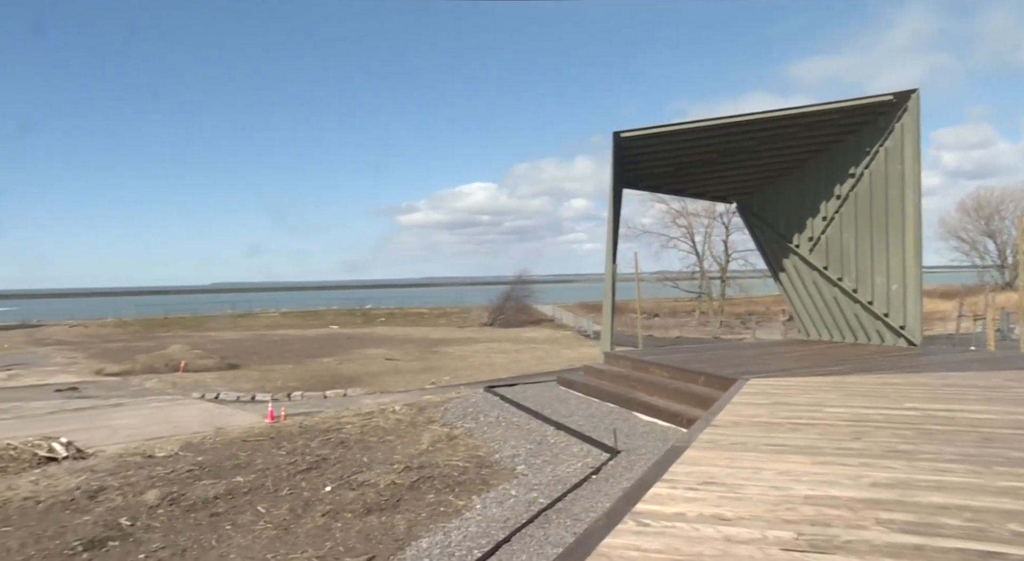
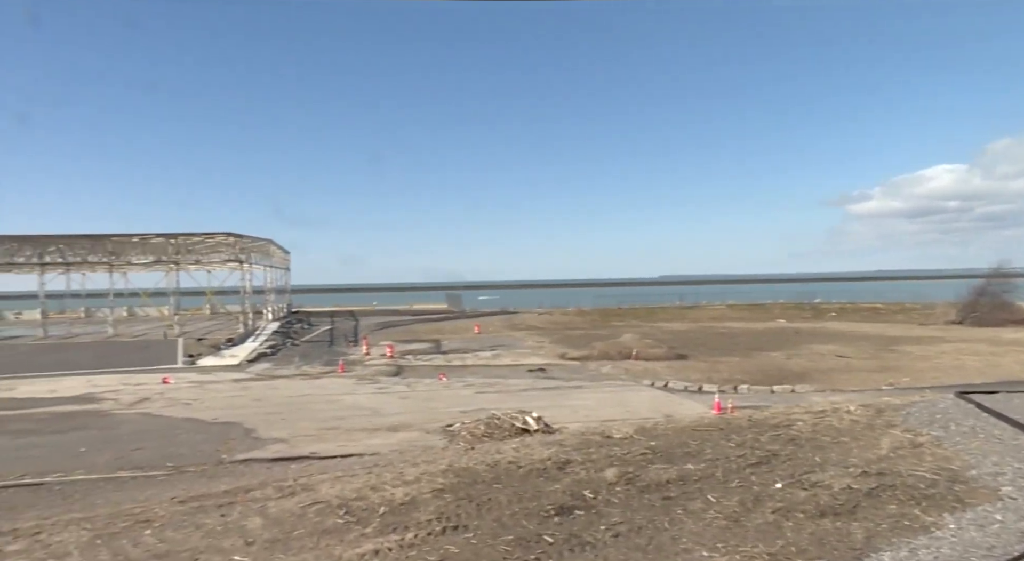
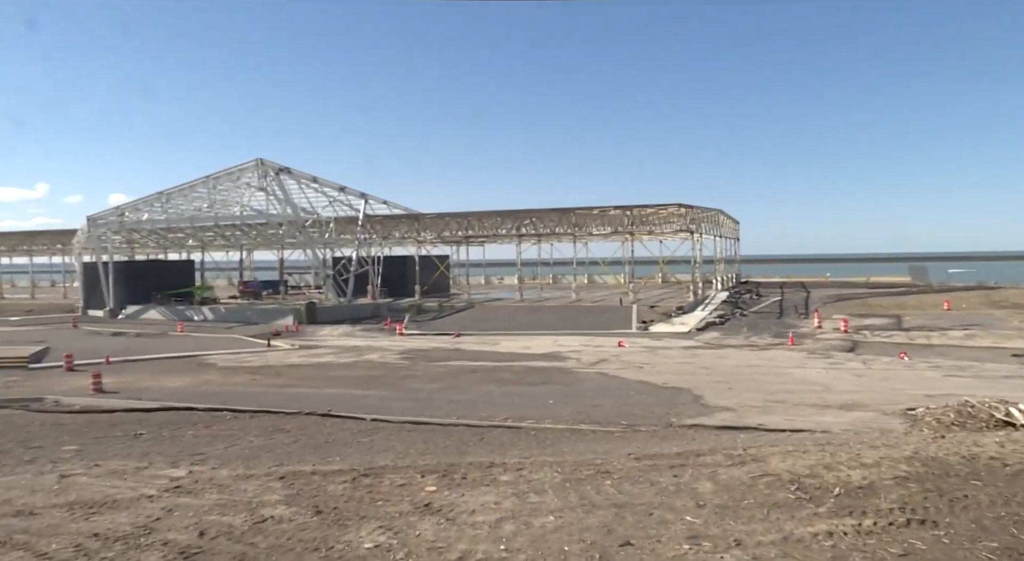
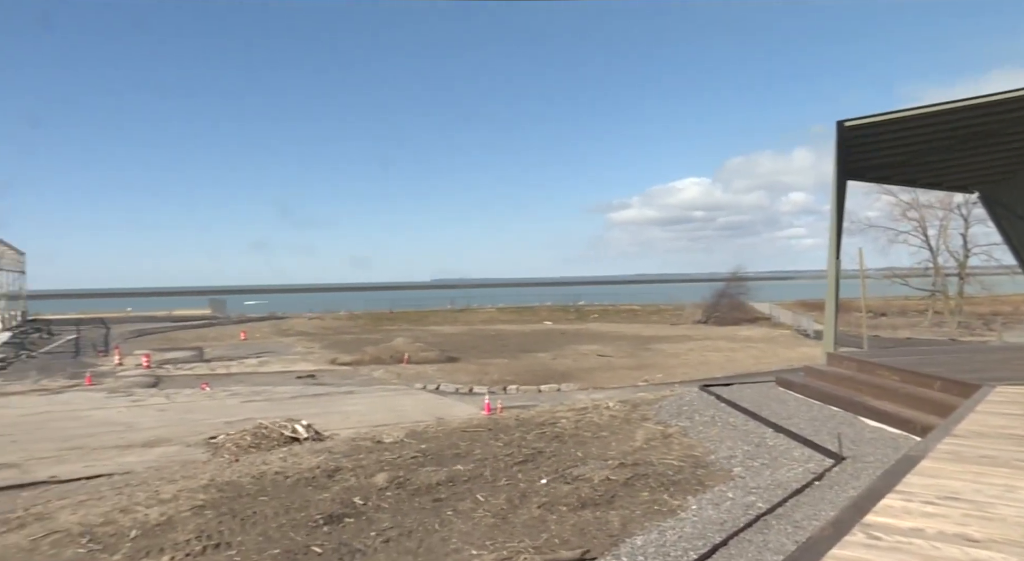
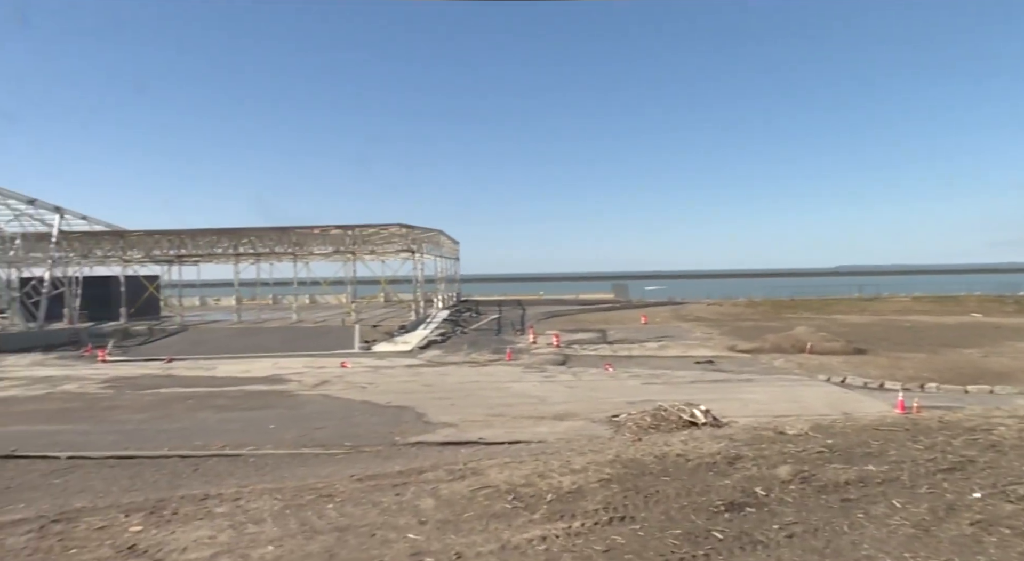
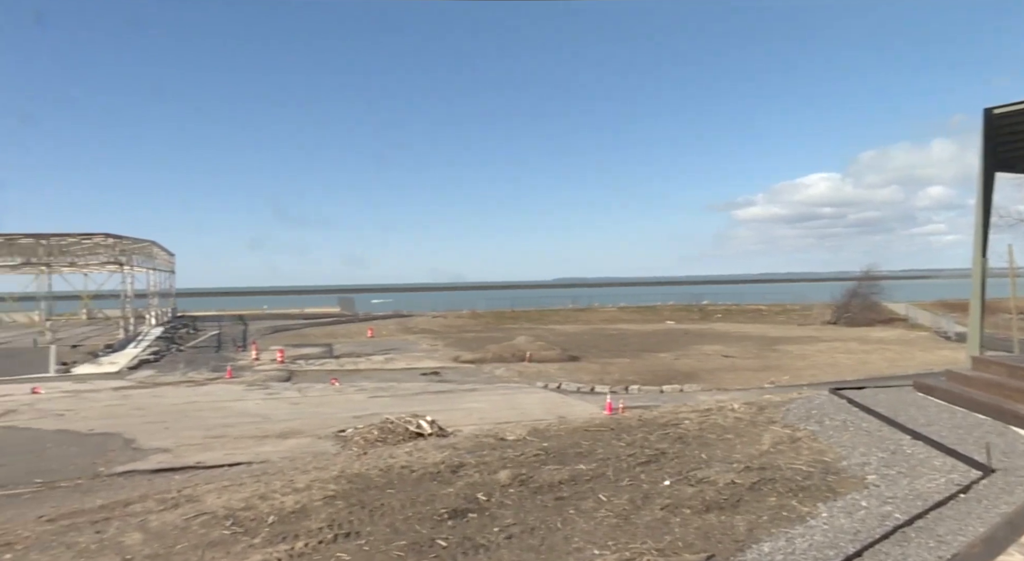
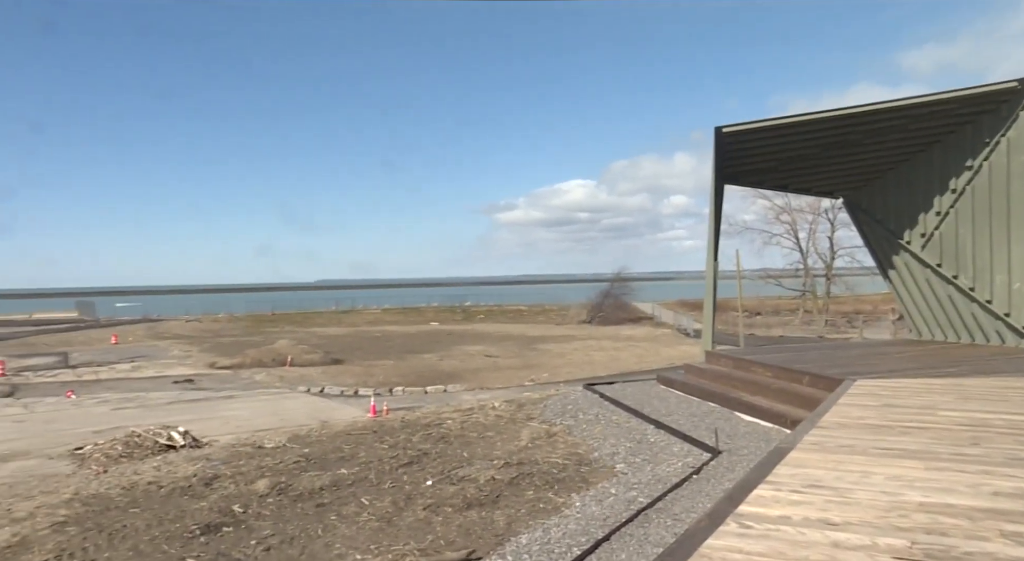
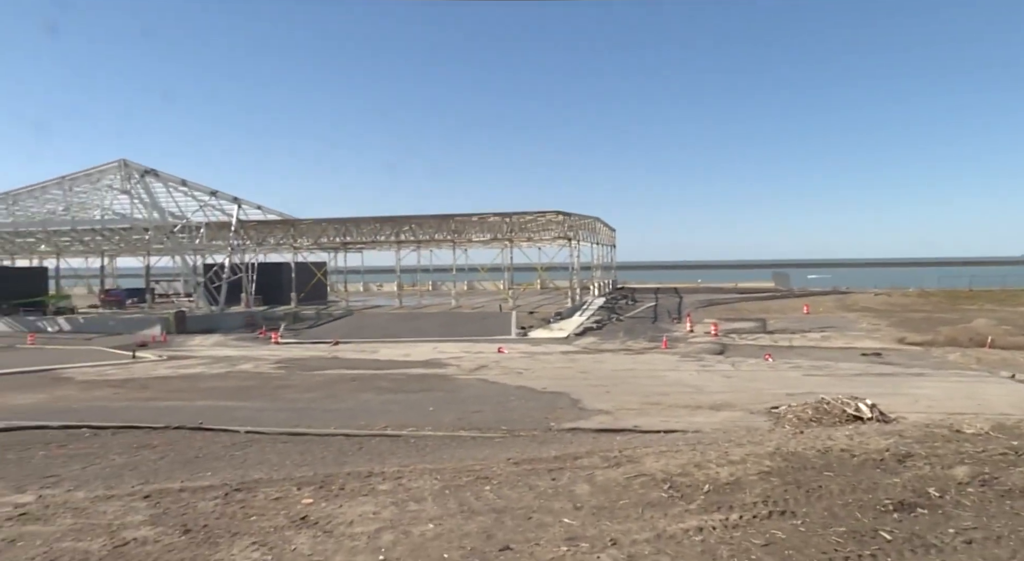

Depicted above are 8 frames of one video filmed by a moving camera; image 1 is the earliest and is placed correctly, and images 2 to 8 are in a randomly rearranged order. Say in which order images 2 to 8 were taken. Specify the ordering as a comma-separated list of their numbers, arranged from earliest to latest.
7, 4, 6, 2, 5, 8, 3
